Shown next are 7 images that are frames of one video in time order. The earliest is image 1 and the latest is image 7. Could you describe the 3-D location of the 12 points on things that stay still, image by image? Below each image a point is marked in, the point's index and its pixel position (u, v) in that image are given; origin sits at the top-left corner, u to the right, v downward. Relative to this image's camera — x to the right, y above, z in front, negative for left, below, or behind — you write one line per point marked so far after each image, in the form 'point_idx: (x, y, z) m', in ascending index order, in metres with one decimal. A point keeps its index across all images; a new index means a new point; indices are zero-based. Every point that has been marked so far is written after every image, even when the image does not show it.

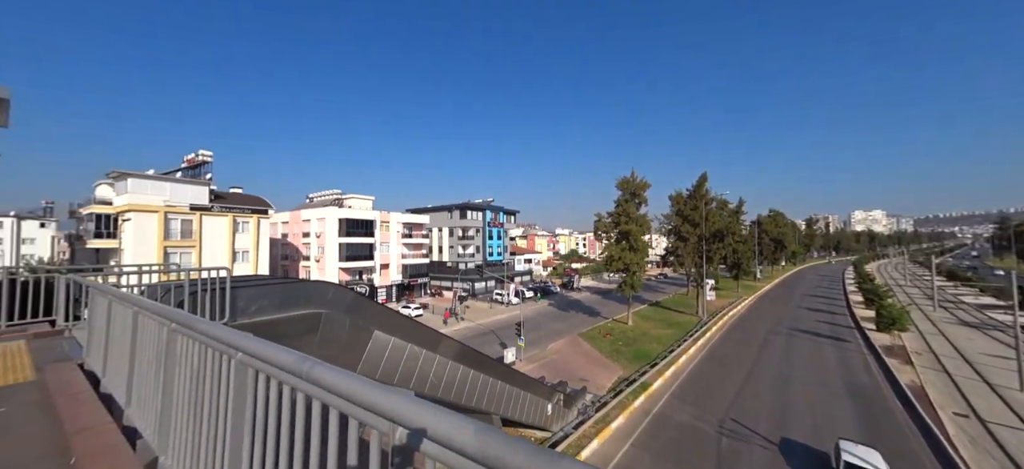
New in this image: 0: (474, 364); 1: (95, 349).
0: (-1.1, -3.3, +9.2) m
1: (-4.4, -1.2, +3.8) m
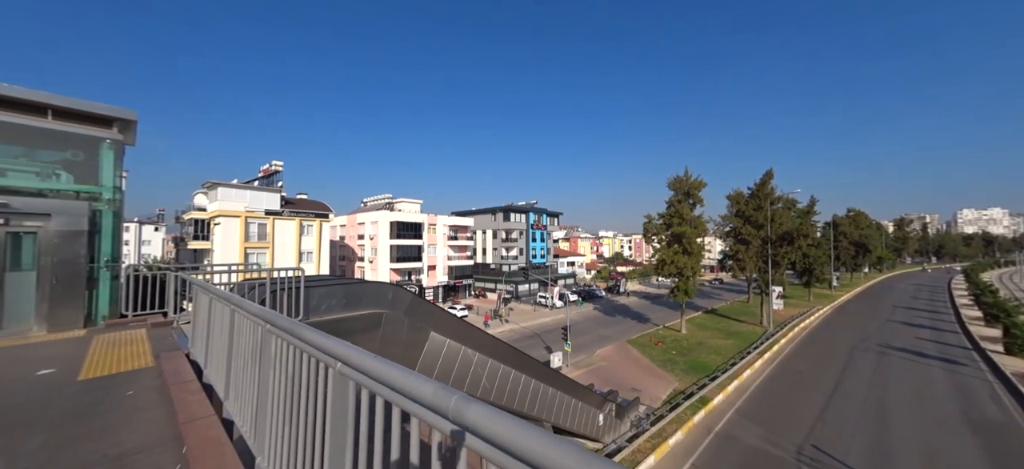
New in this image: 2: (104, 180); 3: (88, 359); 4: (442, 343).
0: (+0.3, -3.4, +9.0) m
1: (-3.6, -1.2, +4.1) m
2: (-7.8, +1.1, +6.9) m
3: (-5.4, -1.6, +4.7) m
4: (-1.5, -2.3, +7.5) m
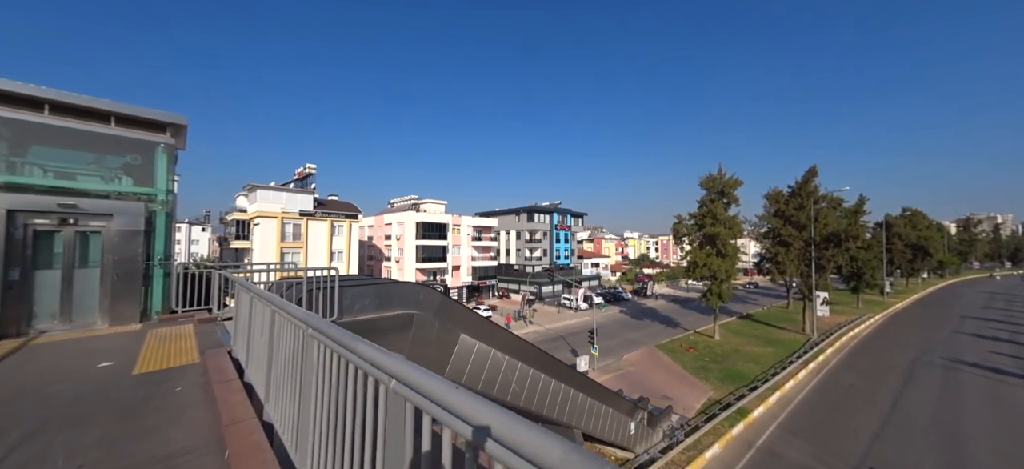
0: (+1.0, -3.4, +8.8) m
1: (-3.2, -1.2, +4.1) m
2: (-7.1, +1.1, +7.2) m
3: (-4.9, -1.6, +4.8) m
4: (-0.8, -2.3, +7.4) m
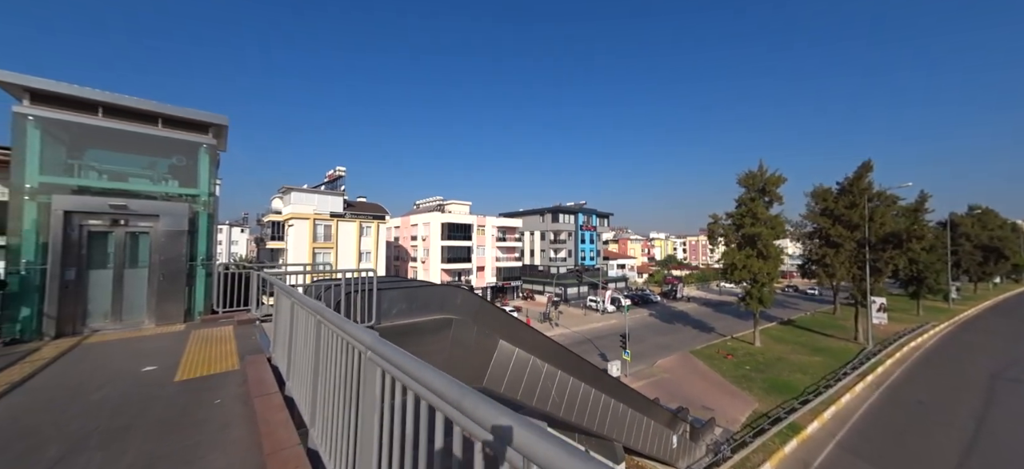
0: (+1.9, -3.5, +8.3) m
1: (-2.6, -1.2, +3.9) m
2: (-6.3, +1.0, +7.2) m
3: (-4.3, -1.6, +4.7) m
4: (0.0, -2.3, +7.0) m
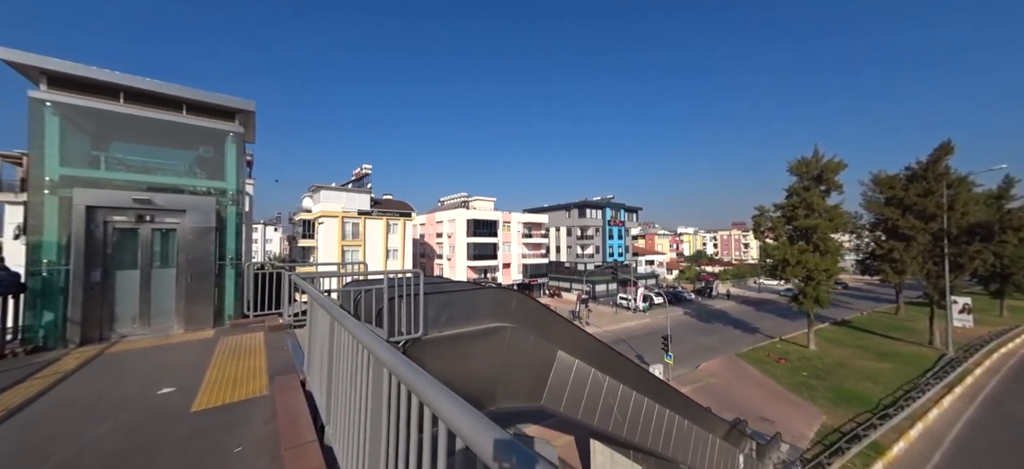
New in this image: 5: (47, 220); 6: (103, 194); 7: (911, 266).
0: (+3.0, -3.3, +7.3) m
1: (-1.8, -1.2, +3.2) m
2: (-5.3, +1.1, +6.7) m
3: (-3.4, -1.6, +4.0) m
4: (+1.0, -2.2, +6.1) m
5: (-6.7, +0.2, +5.1) m
6: (-6.2, +0.6, +5.4) m
7: (+21.3, -1.7, +19.0) m
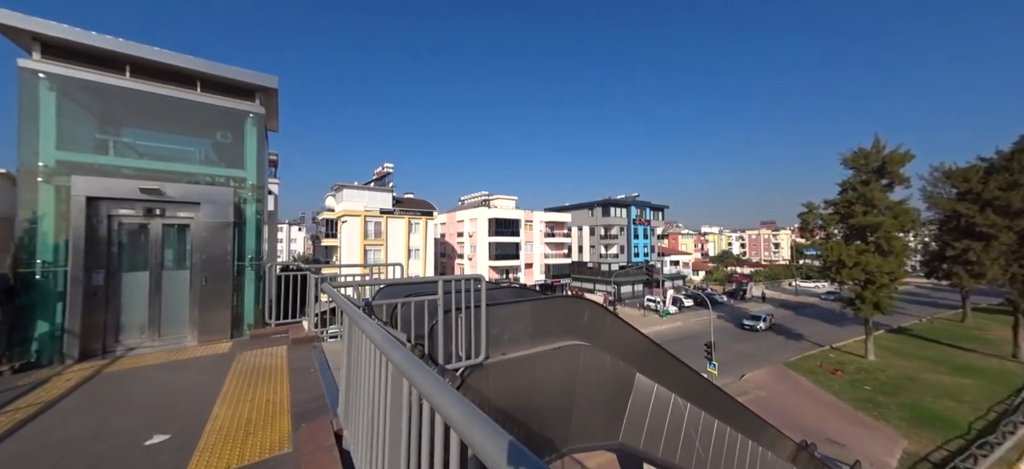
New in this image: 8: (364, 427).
0: (+4.0, -3.3, +6.1) m
1: (-1.0, -1.1, +2.2) m
2: (-4.3, +1.1, +5.9) m
3: (-2.6, -1.5, +3.2) m
4: (+1.9, -2.2, +5.0) m
5: (-5.8, +0.3, +4.4) m
6: (-5.3, +0.7, +4.6) m
7: (+22.8, -1.7, +16.9) m
8: (-0.5, -1.0, +1.6) m
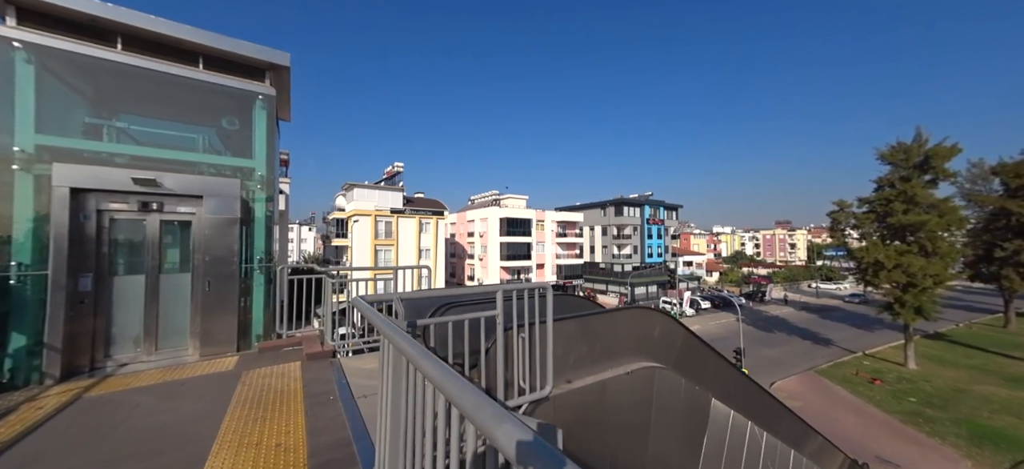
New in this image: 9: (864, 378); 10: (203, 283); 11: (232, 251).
0: (+4.6, -3.3, +5.3) m
1: (-0.4, -1.1, +1.5) m
2: (-3.7, +1.2, +5.2) m
3: (-2.0, -1.5, +2.5) m
4: (+2.5, -2.2, +4.2) m
5: (-5.2, +0.3, +3.7) m
6: (-4.7, +0.7, +4.0) m
7: (+23.7, -1.7, +15.7) m
8: (0.0, -1.0, +0.9) m
9: (+17.8, -7.1, +18.0) m
10: (-3.9, -0.6, +4.5) m
11: (-3.7, -0.2, +4.7) m
